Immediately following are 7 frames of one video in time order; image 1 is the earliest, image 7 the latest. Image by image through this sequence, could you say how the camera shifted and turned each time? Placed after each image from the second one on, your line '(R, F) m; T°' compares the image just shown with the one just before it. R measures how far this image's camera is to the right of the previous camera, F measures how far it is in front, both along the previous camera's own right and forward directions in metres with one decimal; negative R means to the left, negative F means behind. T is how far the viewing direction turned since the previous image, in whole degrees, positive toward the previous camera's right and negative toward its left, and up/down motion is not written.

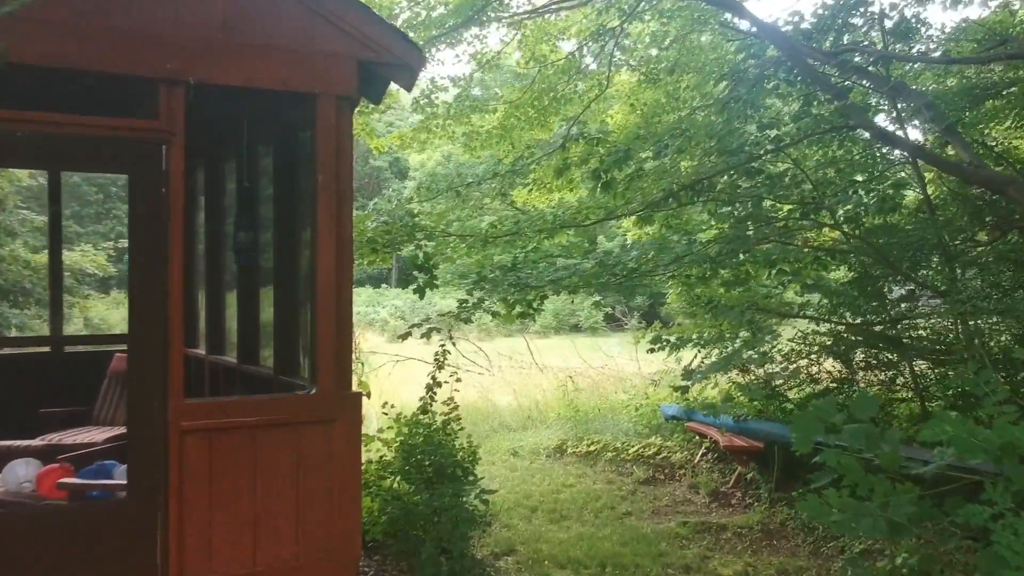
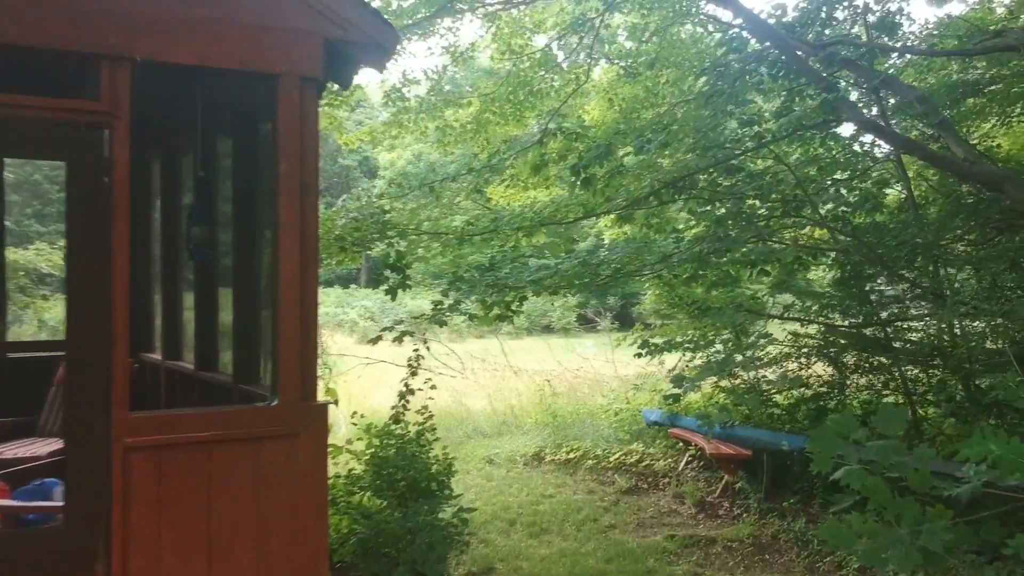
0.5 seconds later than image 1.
(0.0, +0.3) m; +2°
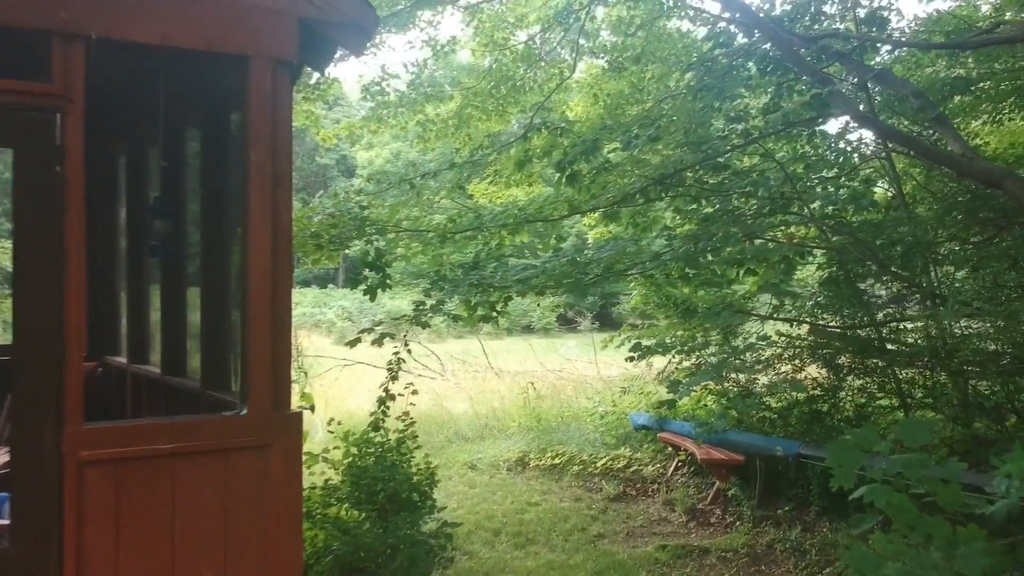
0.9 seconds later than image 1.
(0.0, +0.2) m; +1°
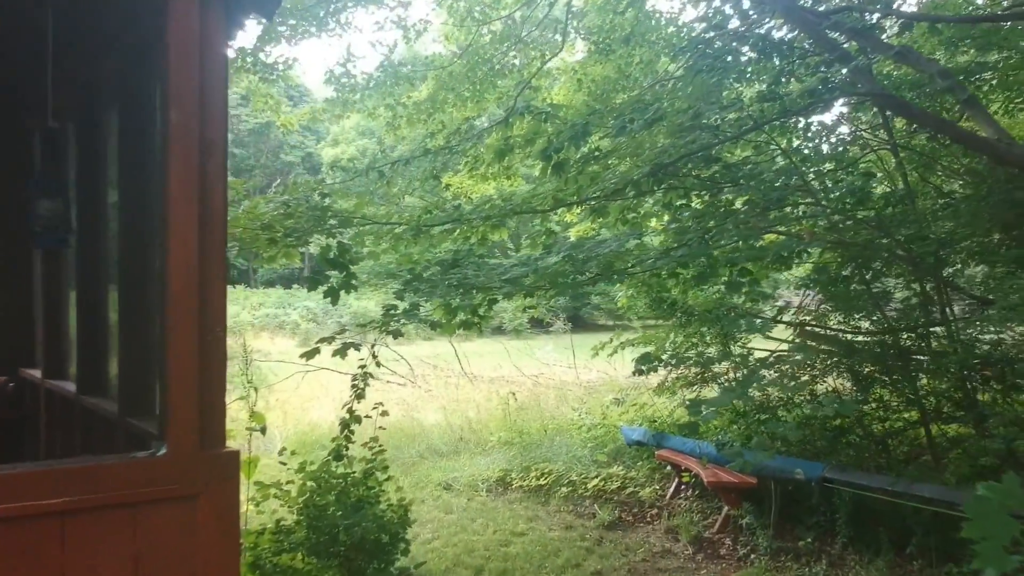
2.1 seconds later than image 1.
(-0.1, +0.6) m; +2°
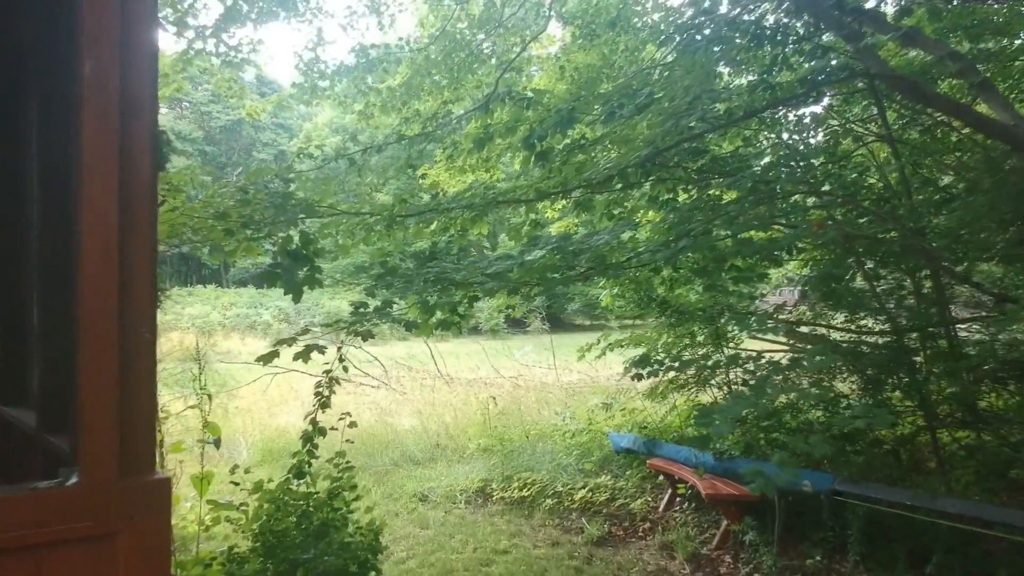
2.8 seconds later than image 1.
(0.0, +0.4) m; +1°
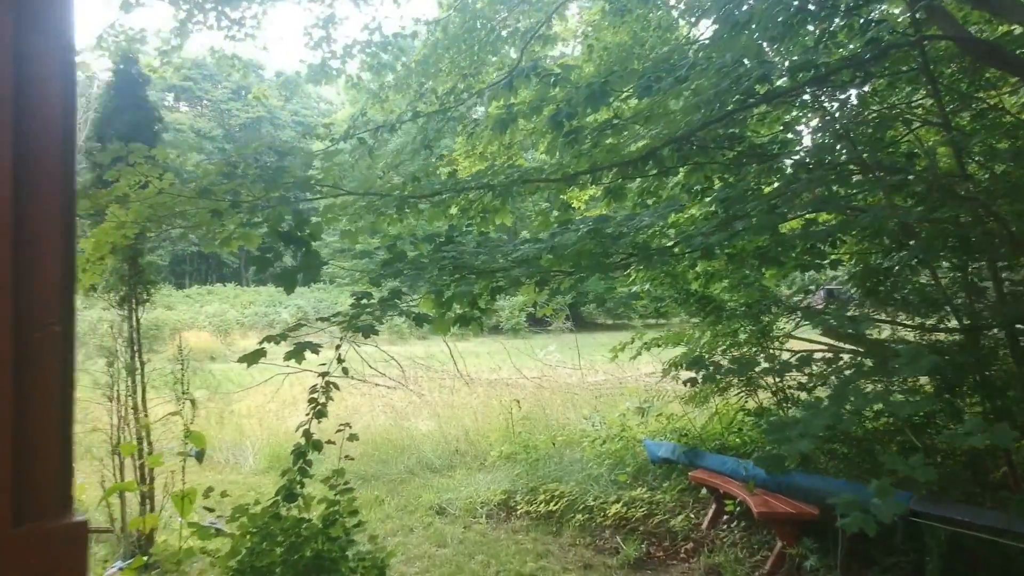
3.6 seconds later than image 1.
(0.0, +0.5) m; -1°
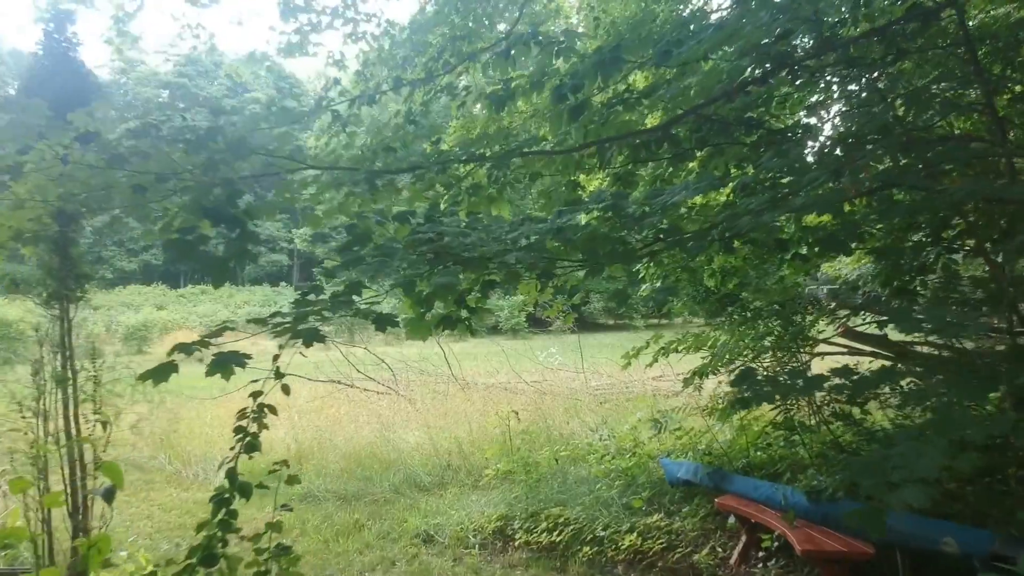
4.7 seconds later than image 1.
(0.0, +0.6) m; 0°
